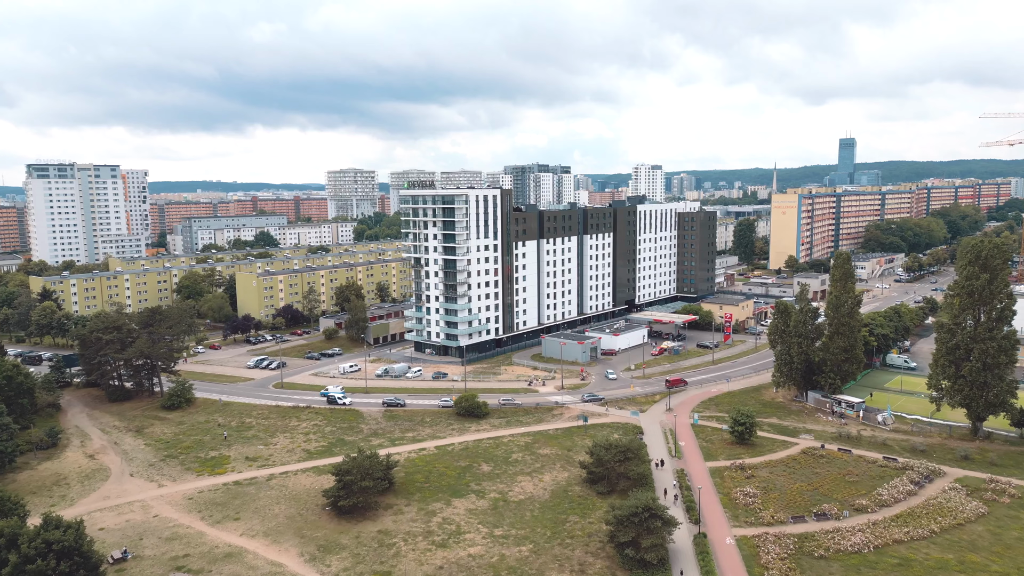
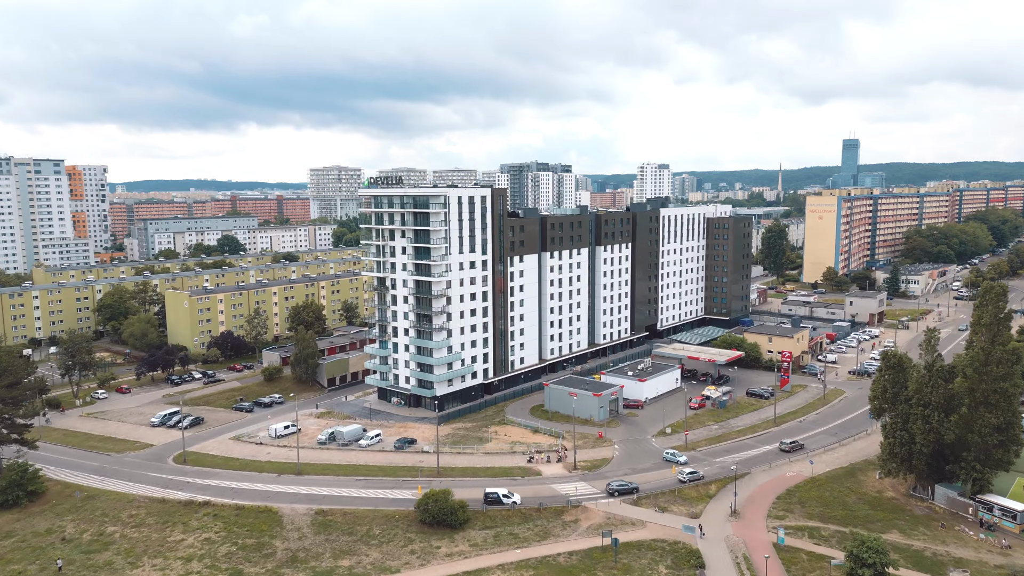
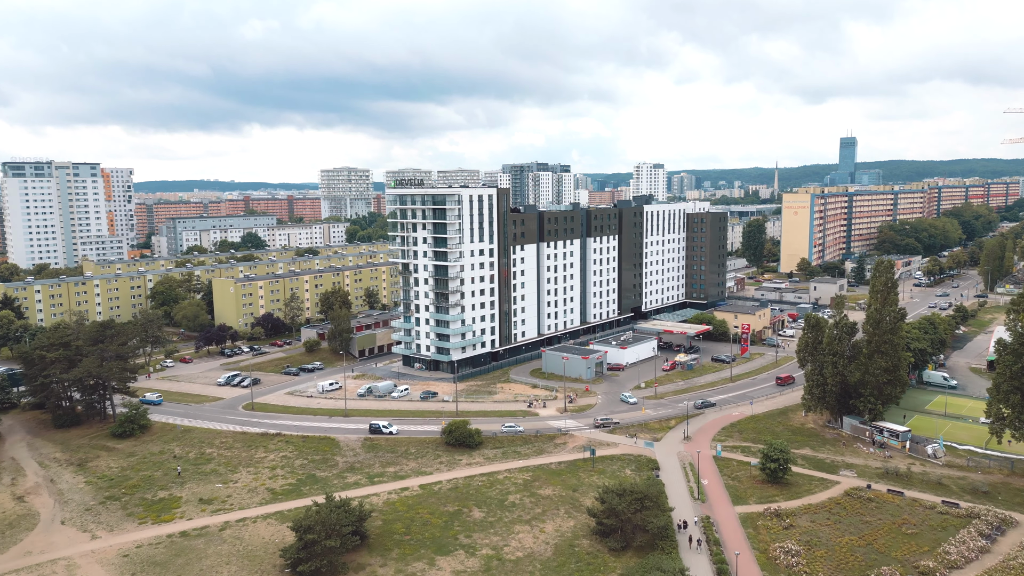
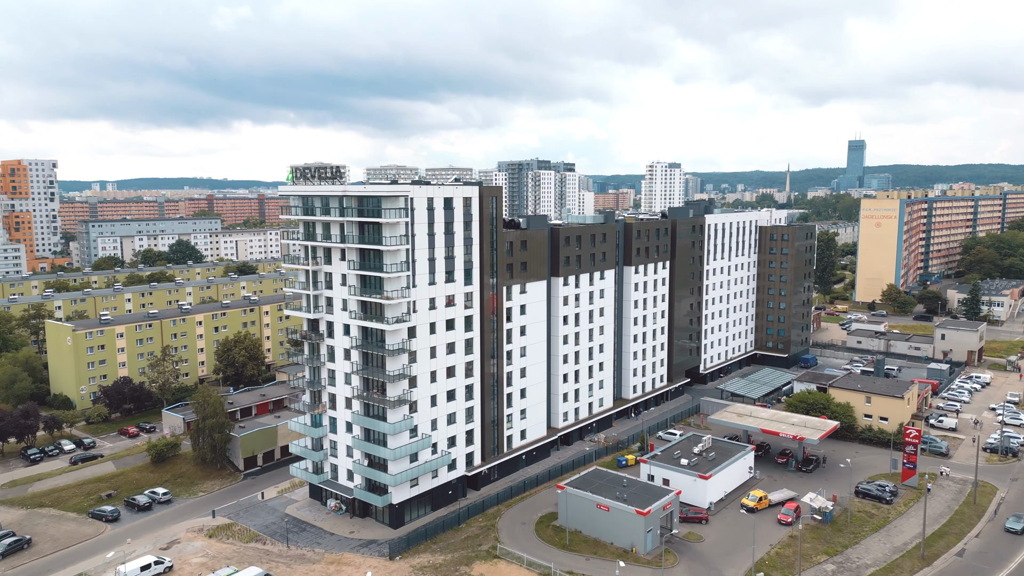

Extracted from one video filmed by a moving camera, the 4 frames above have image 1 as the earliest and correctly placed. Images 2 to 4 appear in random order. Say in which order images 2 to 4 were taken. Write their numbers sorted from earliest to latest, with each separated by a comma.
3, 2, 4
